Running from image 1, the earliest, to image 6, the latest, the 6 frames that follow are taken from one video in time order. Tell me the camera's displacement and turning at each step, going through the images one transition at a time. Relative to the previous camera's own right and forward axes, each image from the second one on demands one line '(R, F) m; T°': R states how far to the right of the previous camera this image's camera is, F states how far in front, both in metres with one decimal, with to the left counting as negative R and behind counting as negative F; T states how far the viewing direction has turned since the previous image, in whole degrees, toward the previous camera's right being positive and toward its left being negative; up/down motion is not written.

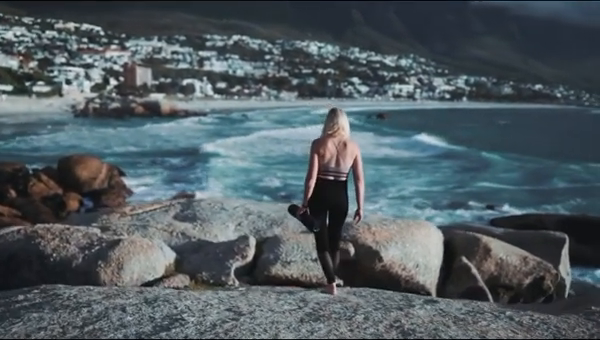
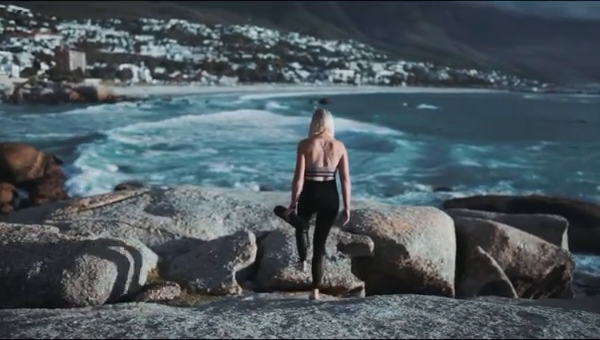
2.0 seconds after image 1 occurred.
(-0.8, +1.5) m; +6°
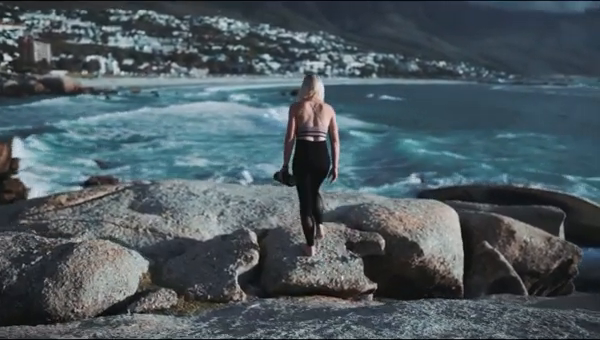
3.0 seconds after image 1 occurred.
(-0.4, +0.6) m; +3°
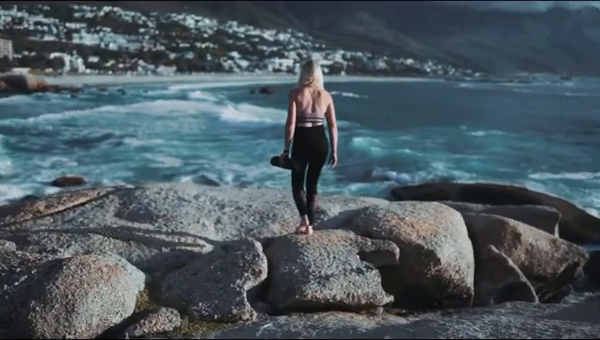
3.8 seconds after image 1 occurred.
(-0.4, +0.5) m; +3°
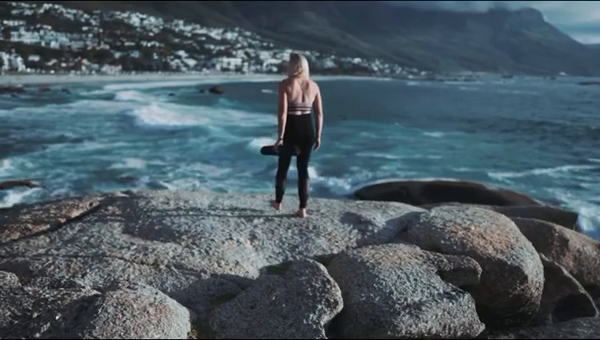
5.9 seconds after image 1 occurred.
(-1.0, +1.0) m; +5°
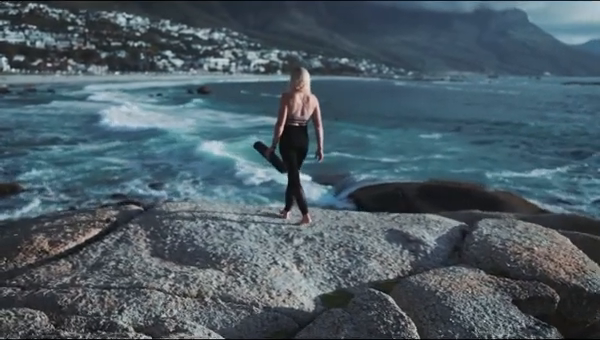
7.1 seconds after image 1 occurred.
(-0.5, +0.5) m; +1°
